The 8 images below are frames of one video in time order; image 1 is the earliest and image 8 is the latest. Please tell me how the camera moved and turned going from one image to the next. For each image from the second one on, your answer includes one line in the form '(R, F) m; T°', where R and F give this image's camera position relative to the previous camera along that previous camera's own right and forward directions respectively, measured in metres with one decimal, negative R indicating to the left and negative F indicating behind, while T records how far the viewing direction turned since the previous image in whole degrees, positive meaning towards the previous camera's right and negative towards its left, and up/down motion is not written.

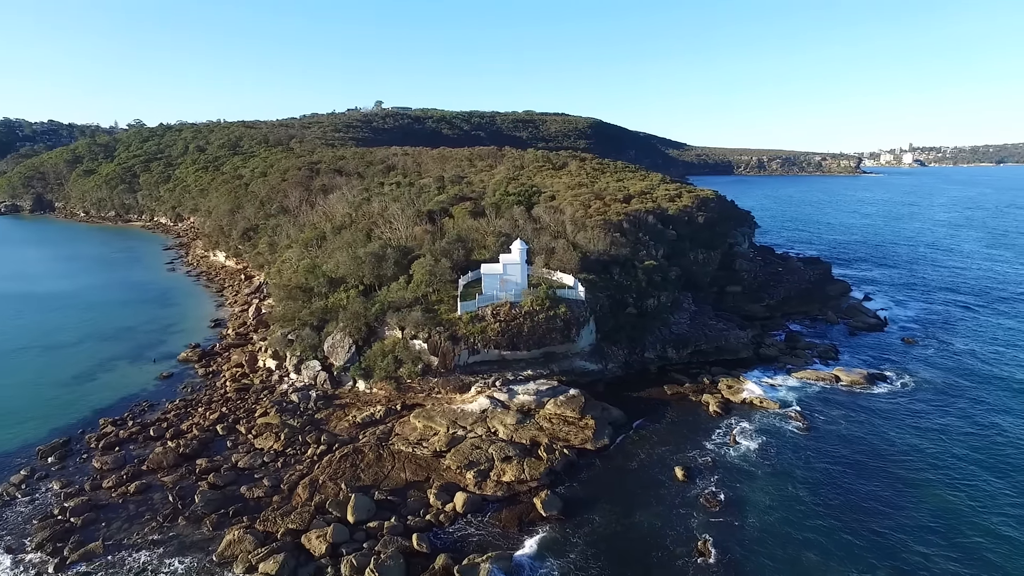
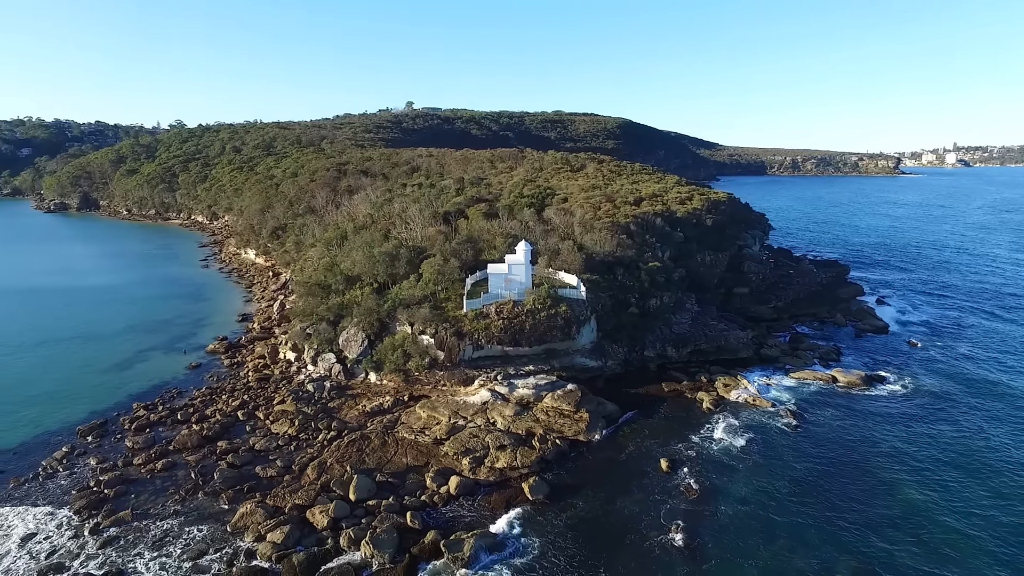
(+1.3, -1.4) m; -3°
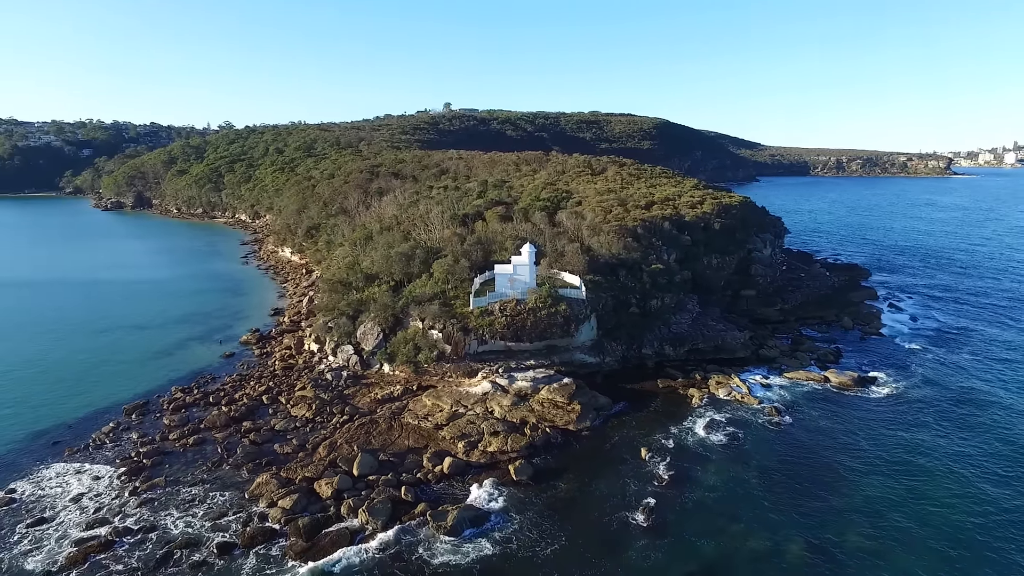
(+1.8, -1.9) m; -4°
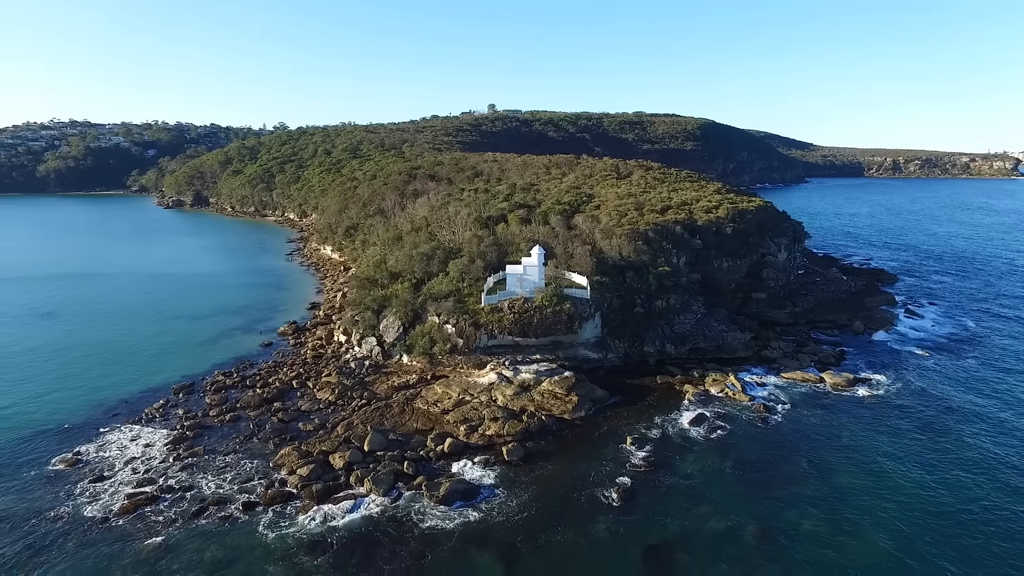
(+2.0, -2.3) m; -4°
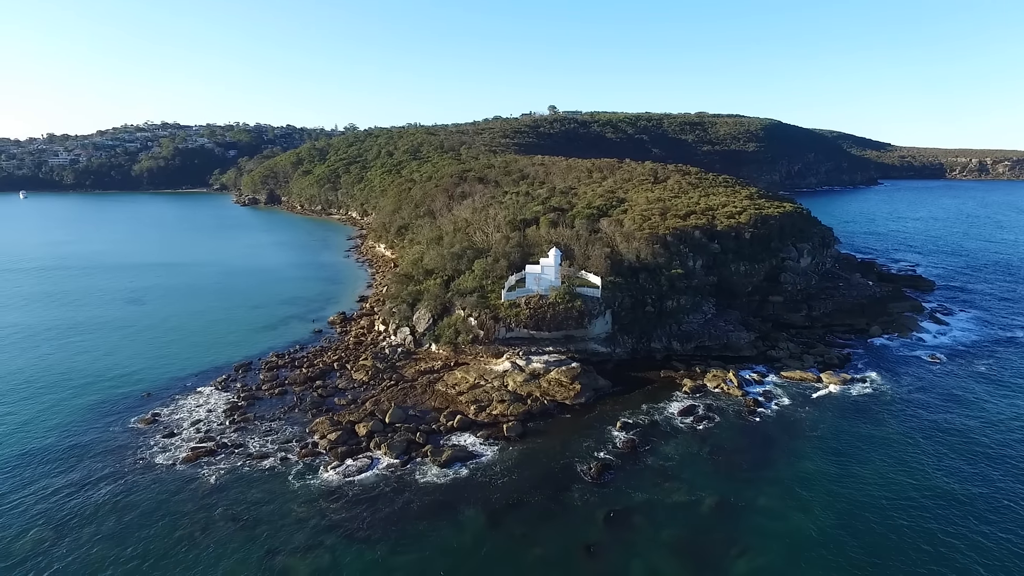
(+2.8, -3.3) m; -6°
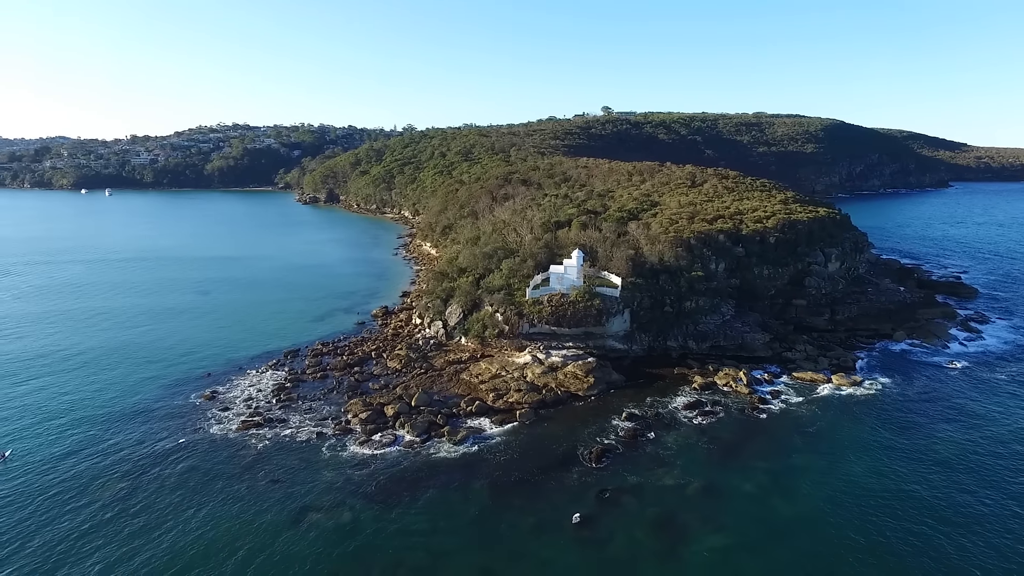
(+2.0, -2.5) m; -5°
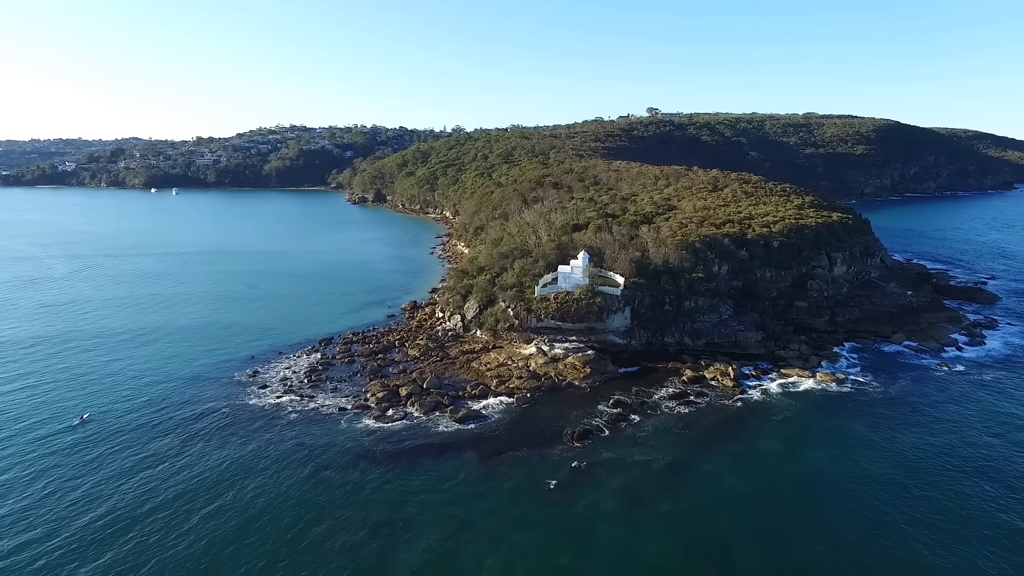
(+2.7, -3.5) m; -5°
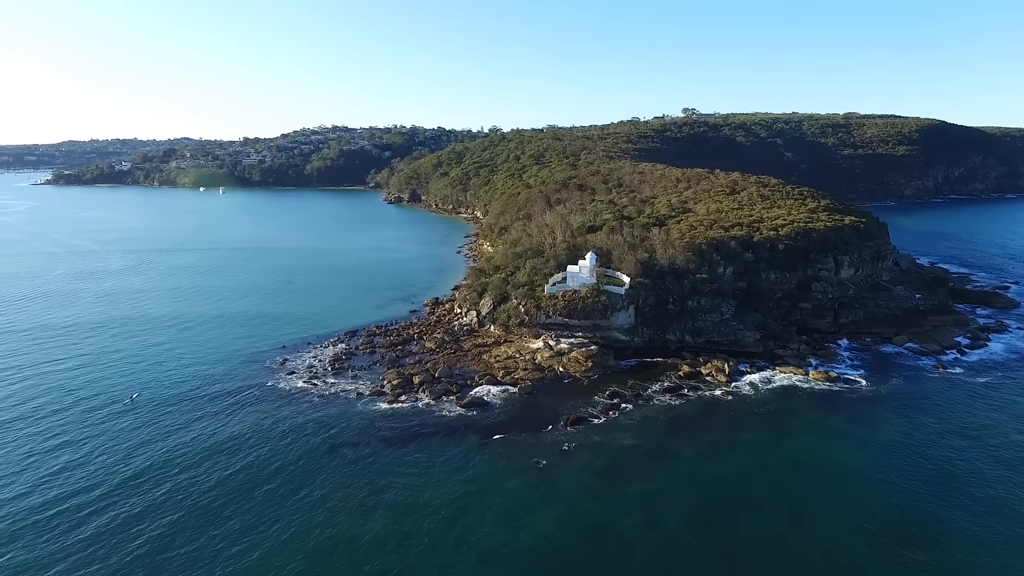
(+2.0, -2.6) m; -3°
